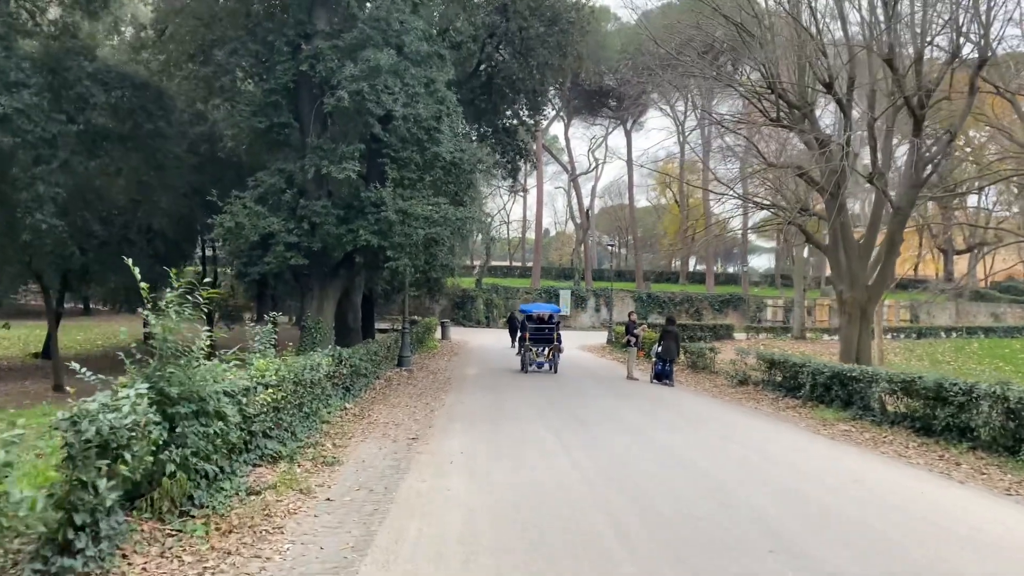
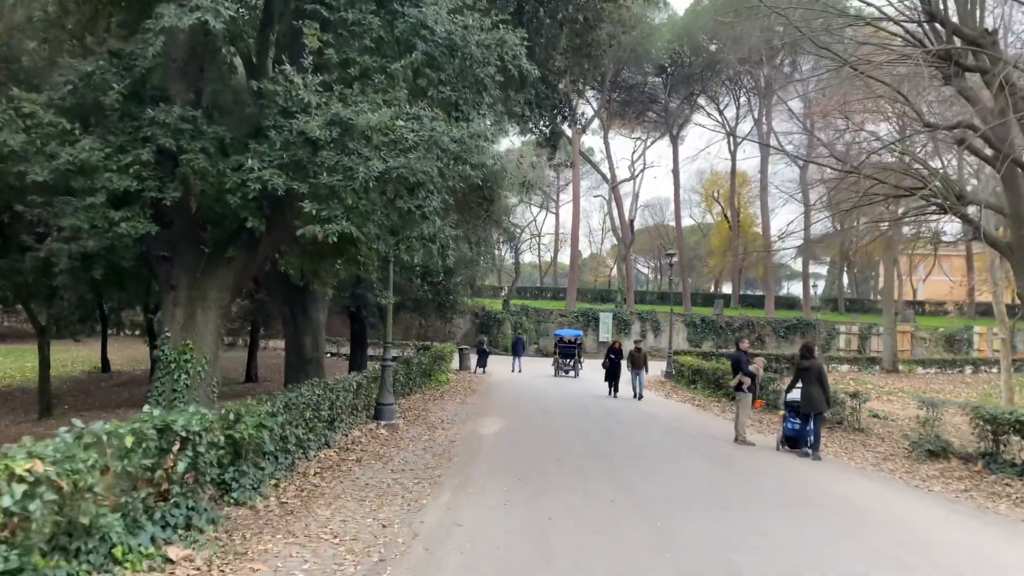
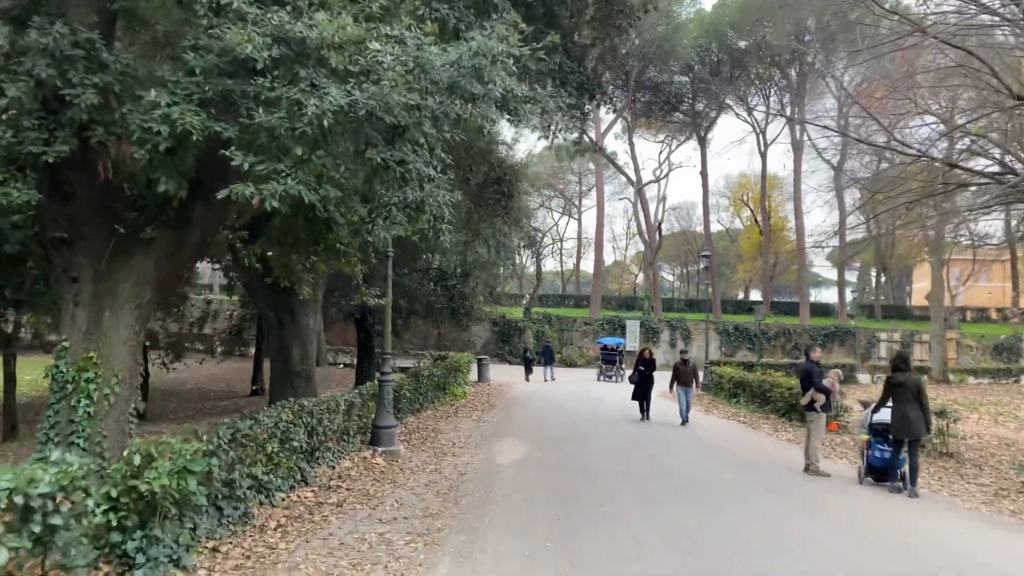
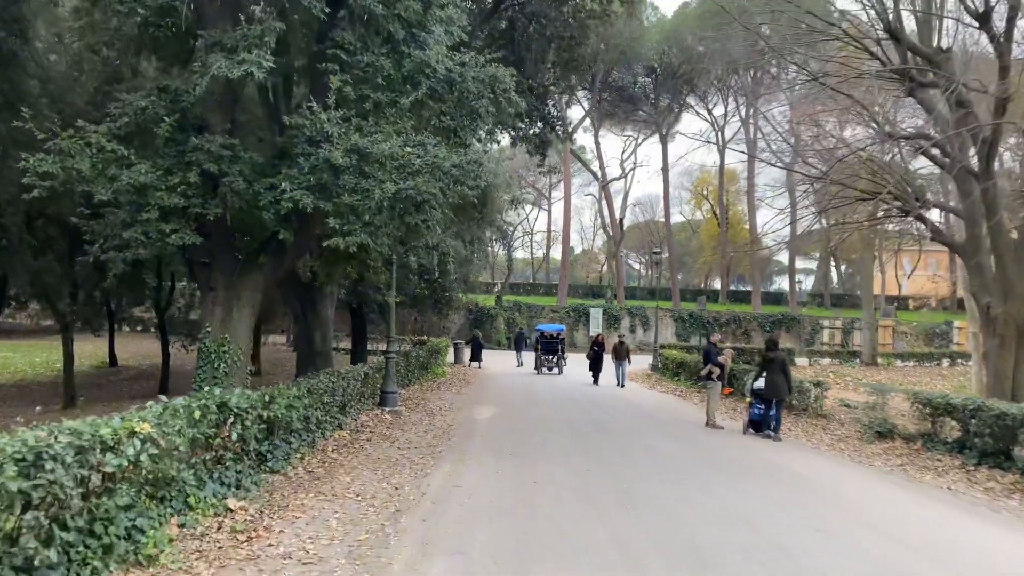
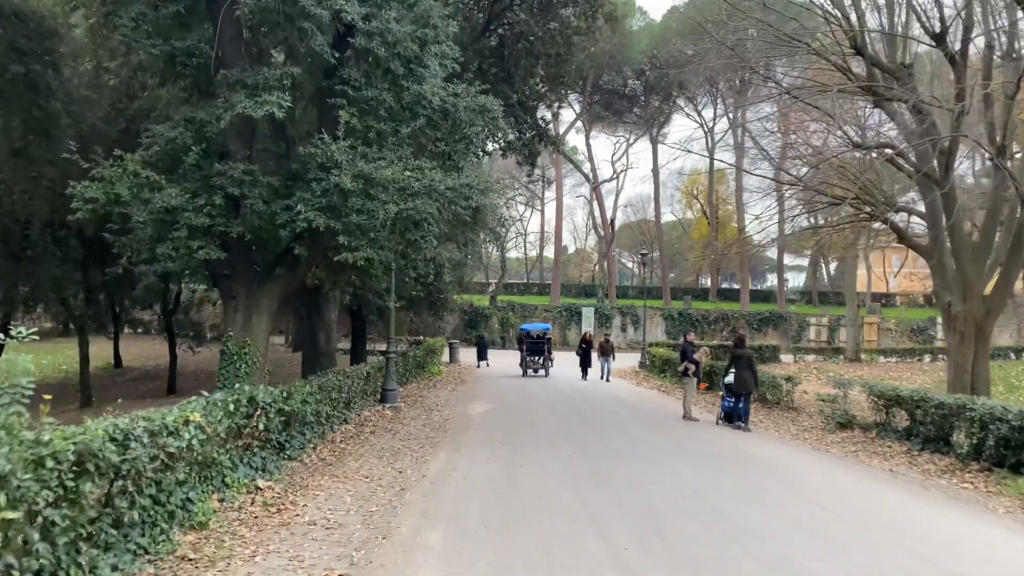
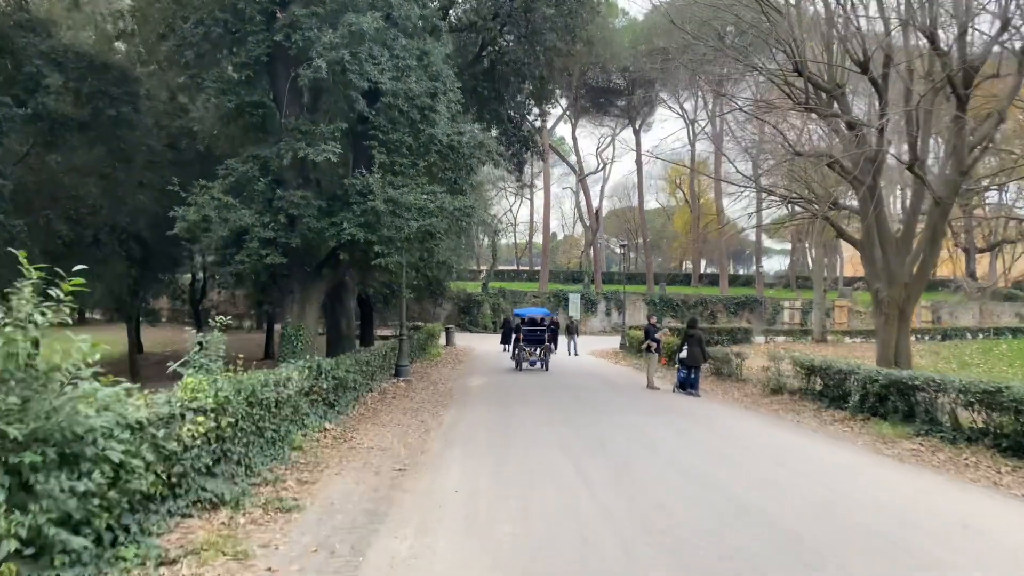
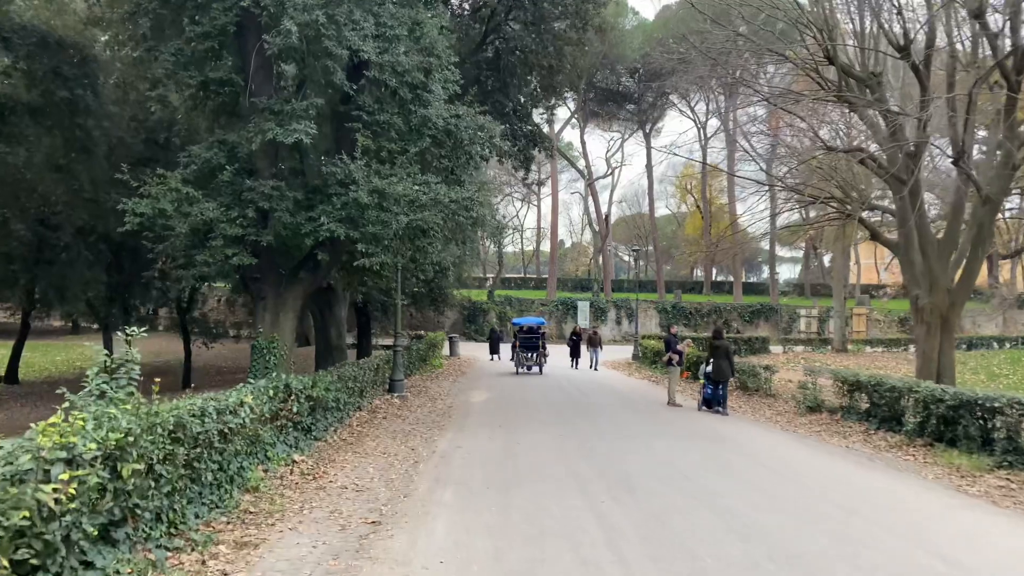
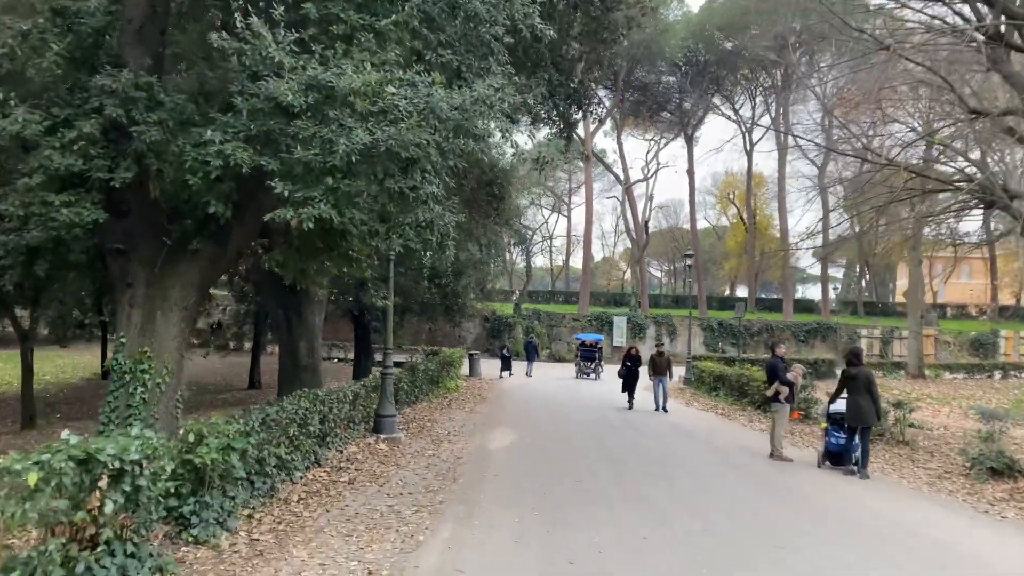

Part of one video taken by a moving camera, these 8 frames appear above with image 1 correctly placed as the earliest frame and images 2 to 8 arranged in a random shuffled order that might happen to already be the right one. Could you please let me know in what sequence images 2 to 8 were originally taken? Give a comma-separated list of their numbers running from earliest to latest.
6, 7, 5, 4, 2, 8, 3
